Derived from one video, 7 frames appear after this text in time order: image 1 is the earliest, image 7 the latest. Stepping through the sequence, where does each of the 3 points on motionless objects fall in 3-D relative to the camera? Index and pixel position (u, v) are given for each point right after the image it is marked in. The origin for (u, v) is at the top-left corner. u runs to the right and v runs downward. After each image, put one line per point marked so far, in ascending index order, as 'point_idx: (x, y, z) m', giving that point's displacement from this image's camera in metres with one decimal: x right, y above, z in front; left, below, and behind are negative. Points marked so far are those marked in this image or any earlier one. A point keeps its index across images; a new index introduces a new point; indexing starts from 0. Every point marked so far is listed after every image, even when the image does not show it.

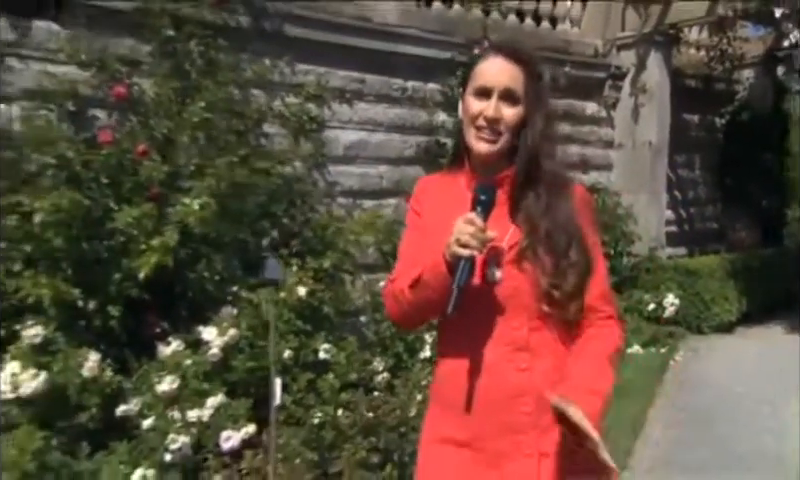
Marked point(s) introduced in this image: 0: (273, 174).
0: (-1.0, +0.5, +5.0) m
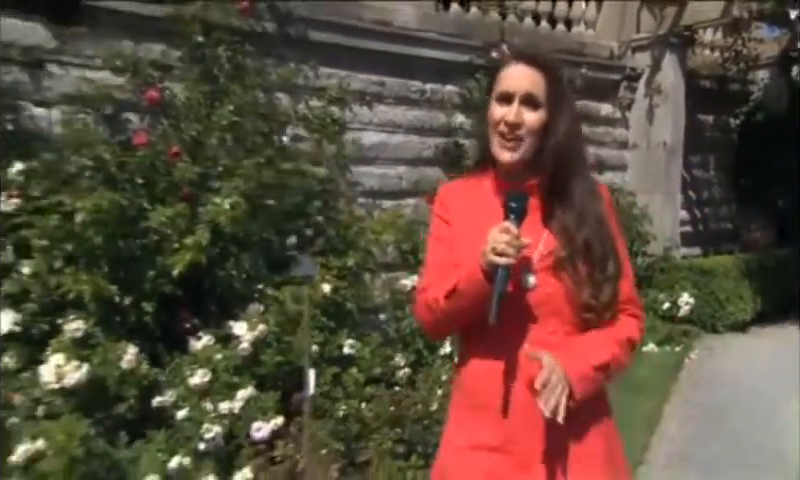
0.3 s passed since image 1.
0: (-0.9, +0.5, +5.2) m
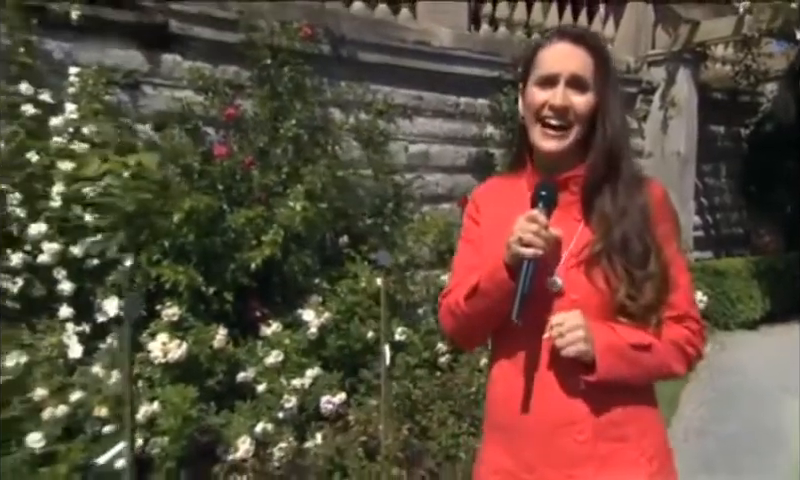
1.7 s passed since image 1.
0: (-0.5, +0.5, +5.8) m
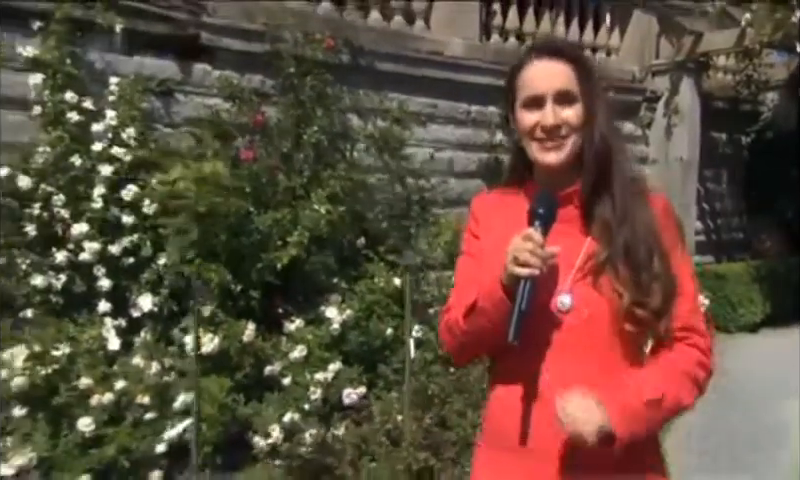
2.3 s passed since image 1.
0: (-0.3, +0.5, +6.1) m
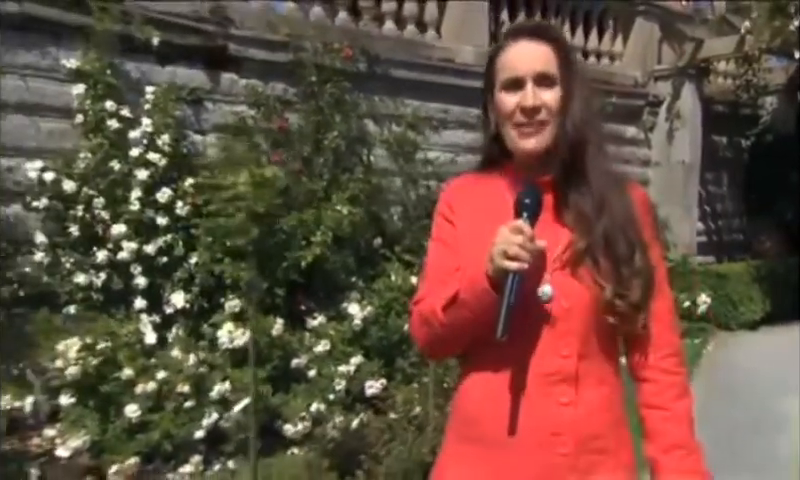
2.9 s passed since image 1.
0: (-0.1, +0.5, +6.4) m
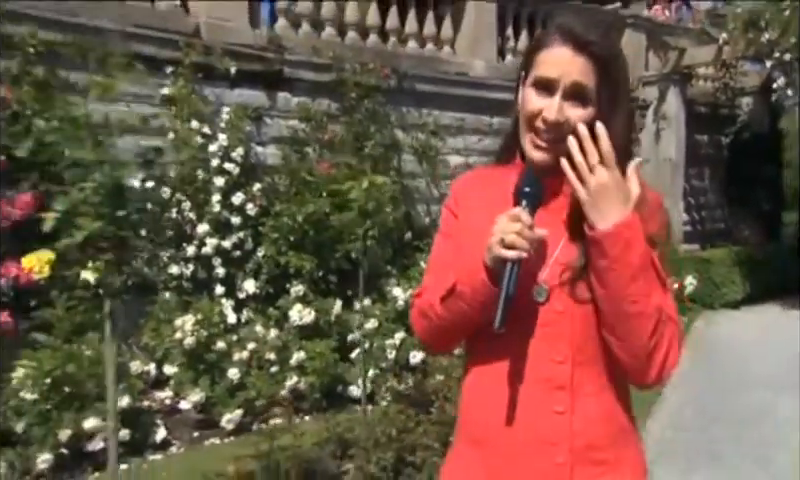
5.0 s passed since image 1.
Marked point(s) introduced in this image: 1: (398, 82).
0: (+0.2, +0.6, +7.4) m
1: (0.0, +2.0, +7.9) m
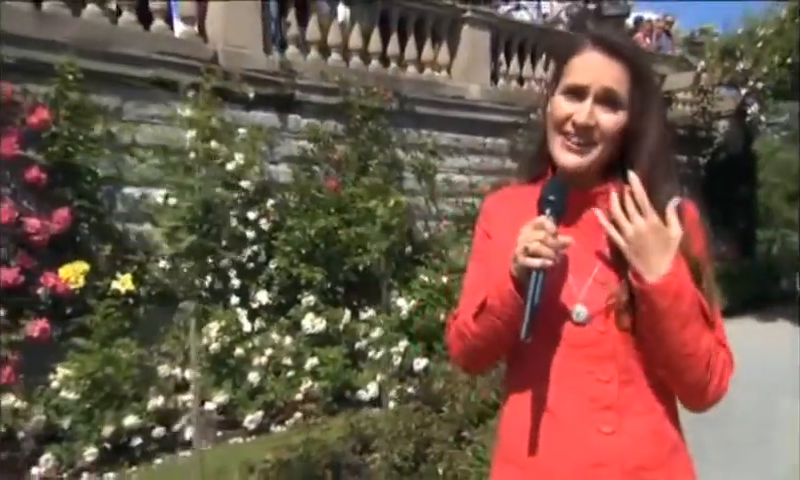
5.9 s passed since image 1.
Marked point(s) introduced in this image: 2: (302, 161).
0: (+0.2, +0.4, +7.9) m
1: (0.0, +1.8, +8.4) m
2: (-1.2, +0.9, +7.3) m
